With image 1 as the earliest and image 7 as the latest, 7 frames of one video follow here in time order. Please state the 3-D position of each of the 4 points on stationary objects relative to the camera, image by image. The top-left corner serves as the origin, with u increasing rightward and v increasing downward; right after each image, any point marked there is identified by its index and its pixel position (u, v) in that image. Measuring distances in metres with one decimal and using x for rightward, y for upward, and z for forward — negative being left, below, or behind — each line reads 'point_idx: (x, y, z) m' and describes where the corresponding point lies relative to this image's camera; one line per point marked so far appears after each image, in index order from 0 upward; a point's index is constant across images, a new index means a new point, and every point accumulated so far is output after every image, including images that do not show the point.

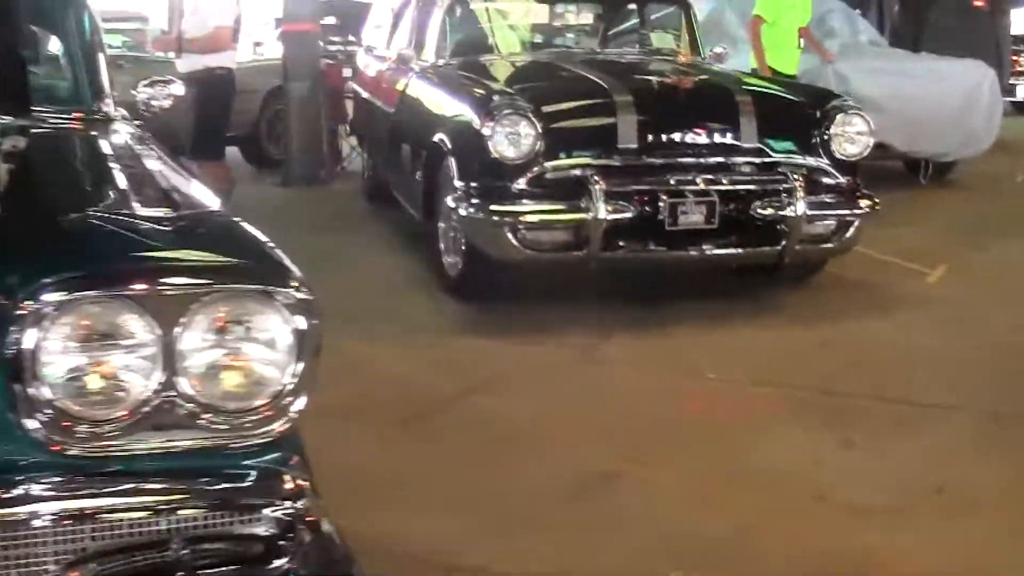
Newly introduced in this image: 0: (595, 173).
0: (+0.3, +0.4, +4.7) m
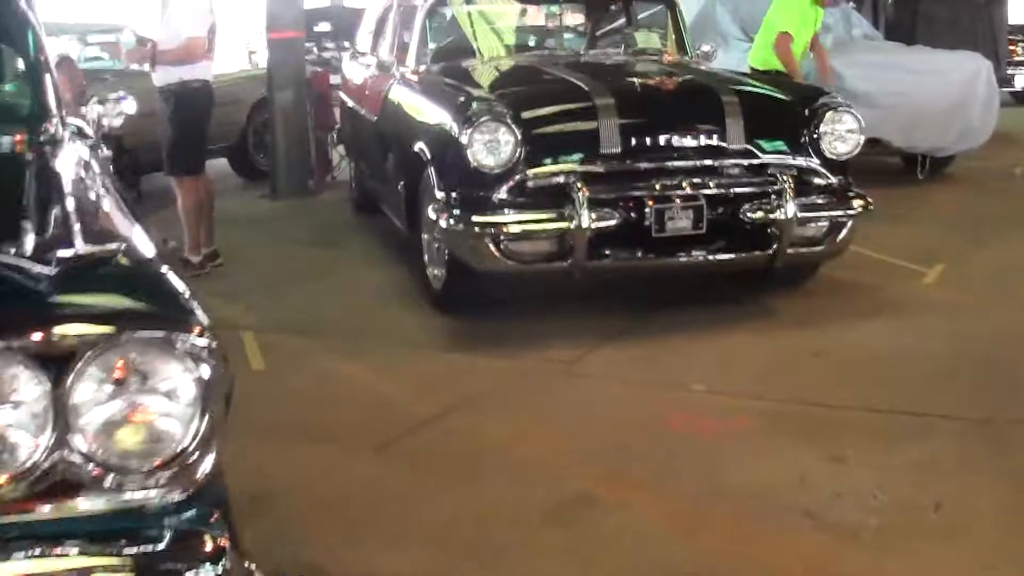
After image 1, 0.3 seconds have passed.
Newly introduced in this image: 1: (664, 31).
0: (+0.2, +0.4, +4.6) m
1: (+0.7, +1.3, +6.6) m
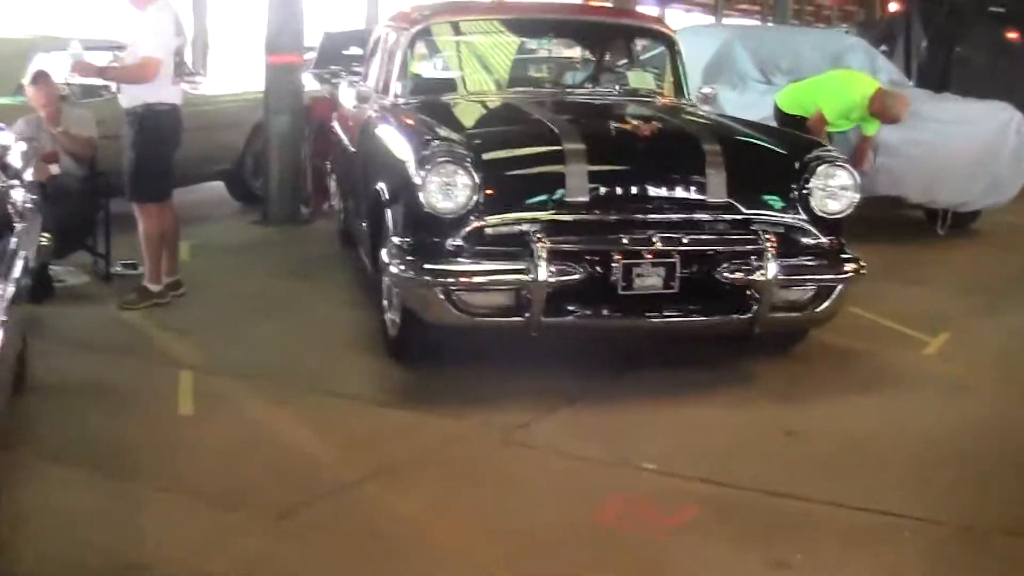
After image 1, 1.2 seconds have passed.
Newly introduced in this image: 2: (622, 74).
0: (+0.1, +0.2, +4.2) m
1: (+0.7, +1.0, +6.2) m
2: (+0.5, +1.0, +6.1) m
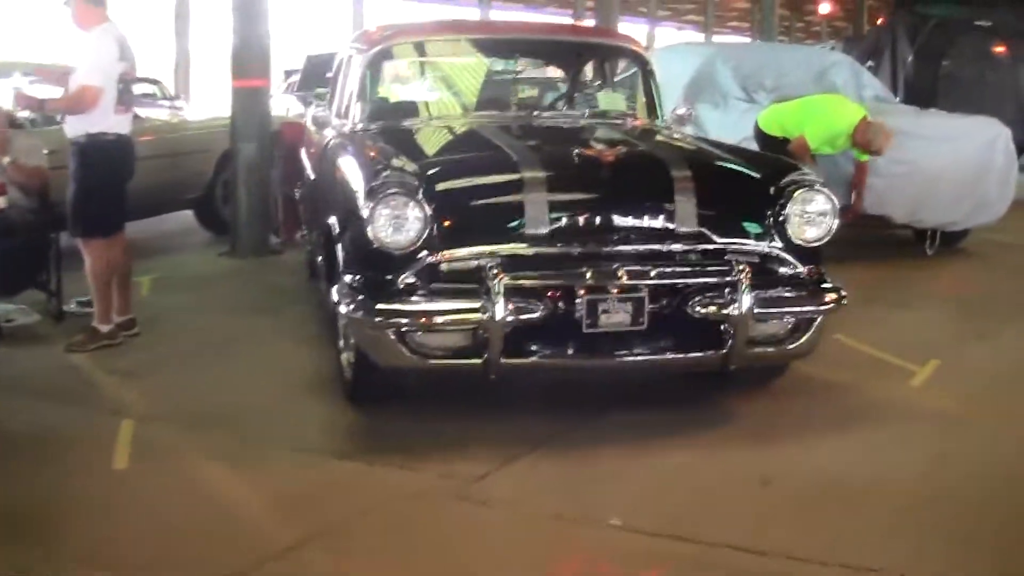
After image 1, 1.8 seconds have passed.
0: (0.0, +0.1, +3.9) m
1: (+0.5, +0.9, +6.0) m
2: (+0.4, +0.9, +5.9) m
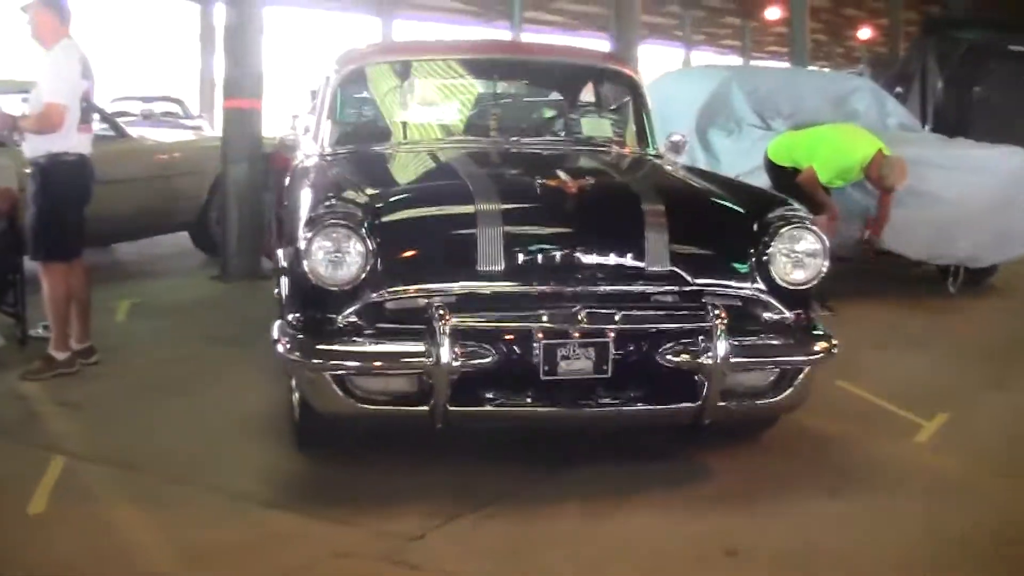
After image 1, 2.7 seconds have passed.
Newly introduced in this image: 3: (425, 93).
0: (-0.2, 0.0, +3.6) m
1: (+0.5, +0.7, +5.7) m
2: (+0.3, +0.7, +5.5) m
3: (-0.4, +0.8, +5.4) m
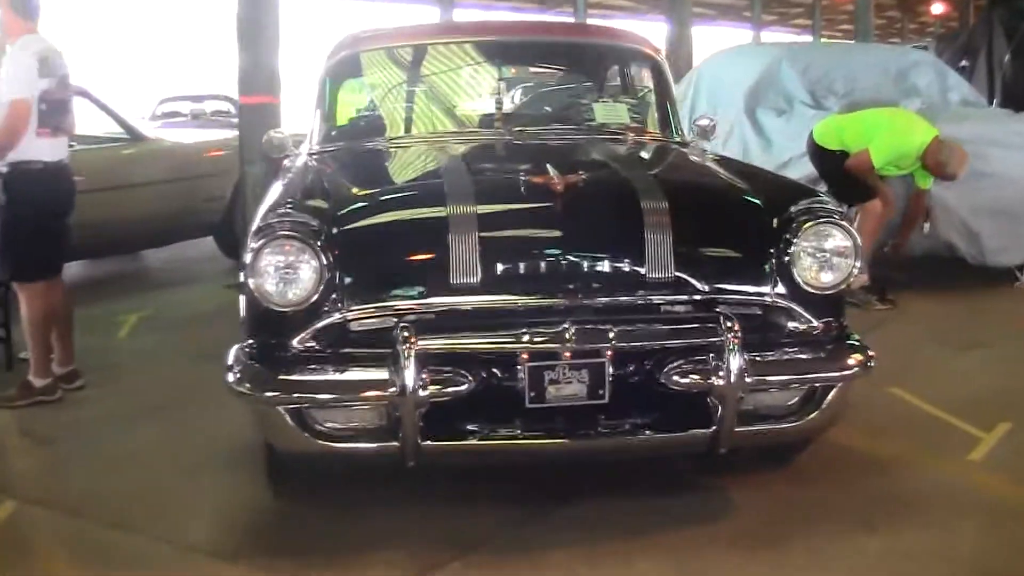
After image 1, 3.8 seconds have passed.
0: (-0.2, -0.1, +3.1) m
1: (+0.5, +0.7, +5.1) m
2: (+0.3, +0.7, +5.0) m
3: (-0.3, +0.8, +4.9) m
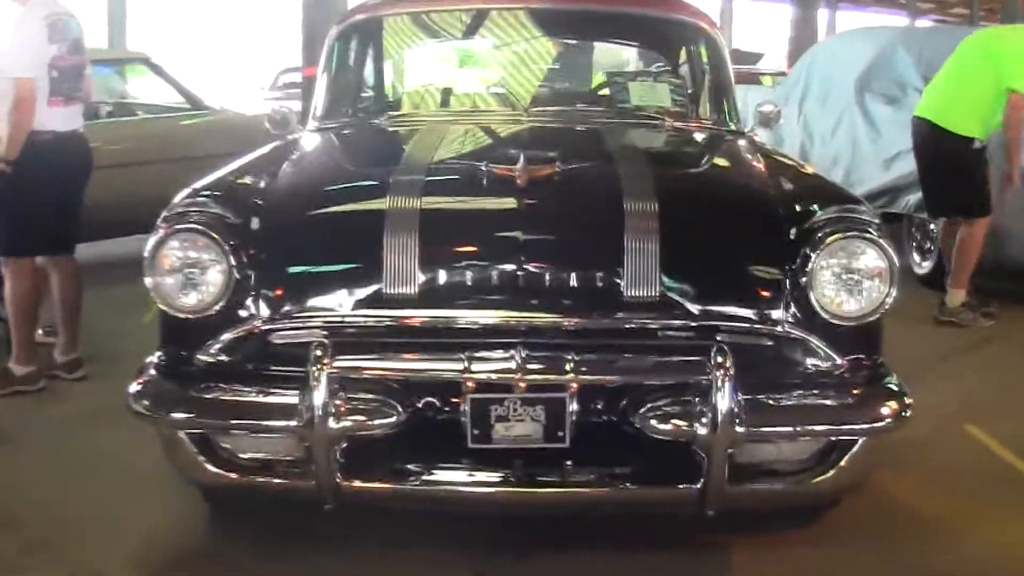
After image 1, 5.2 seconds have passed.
0: (-0.3, -0.1, +2.6) m
1: (+0.6, +0.7, +4.5) m
2: (+0.4, +0.7, +4.4) m
3: (-0.2, +0.8, +4.4) m
